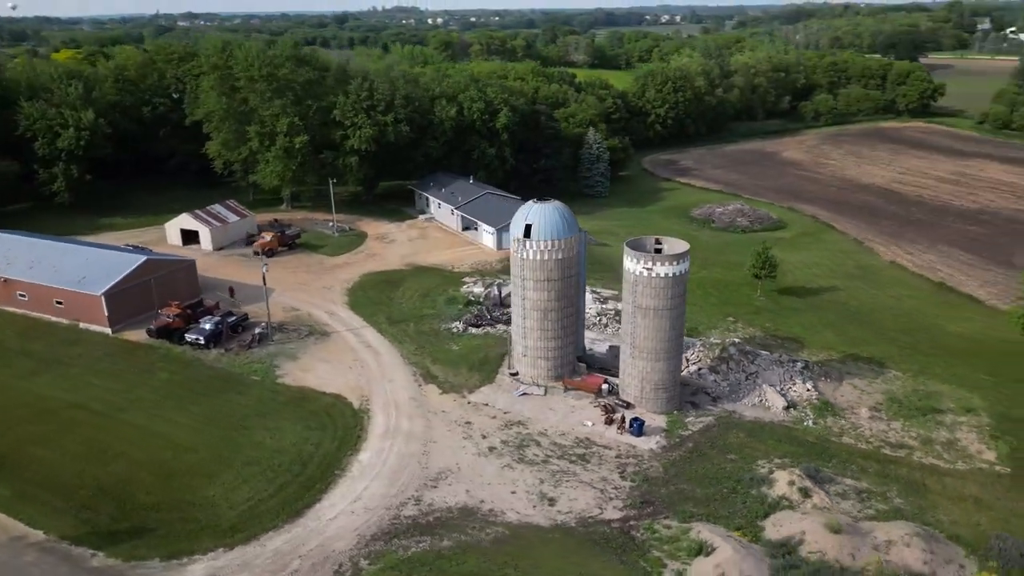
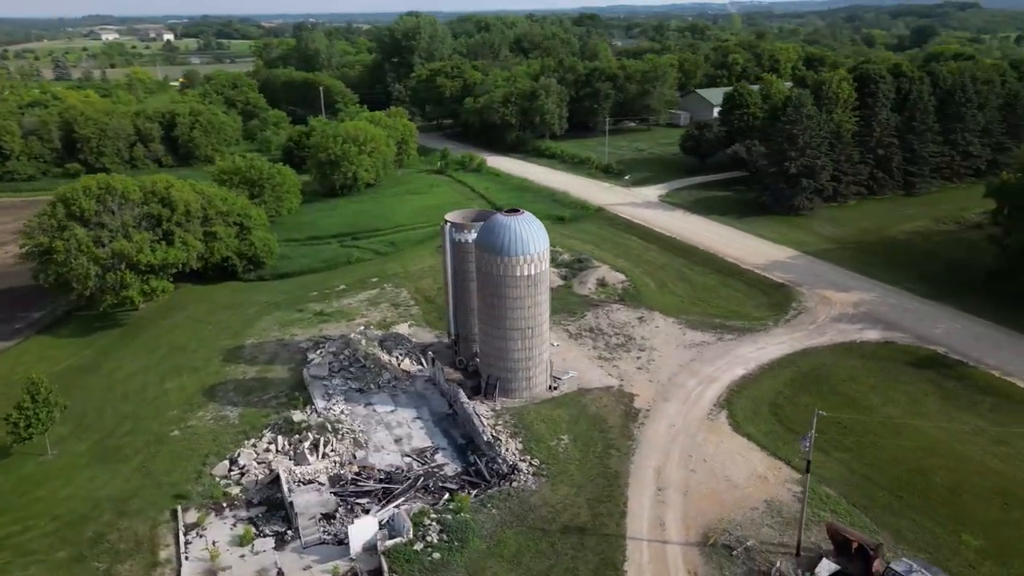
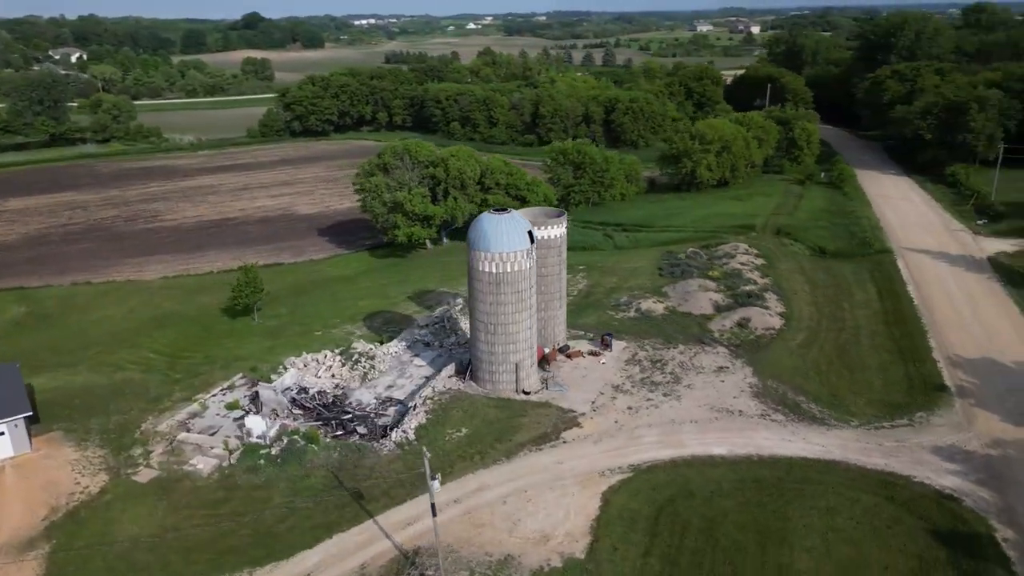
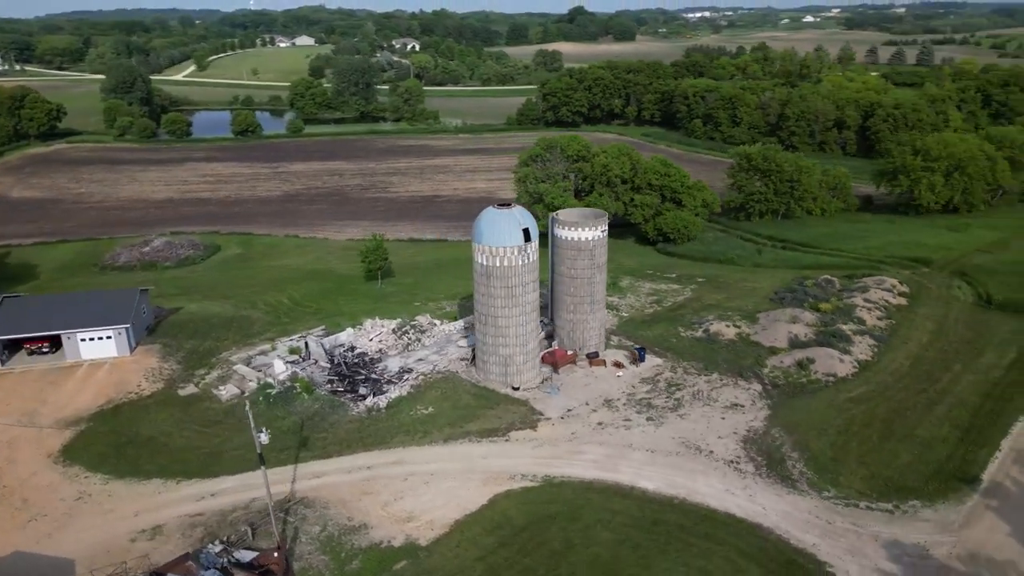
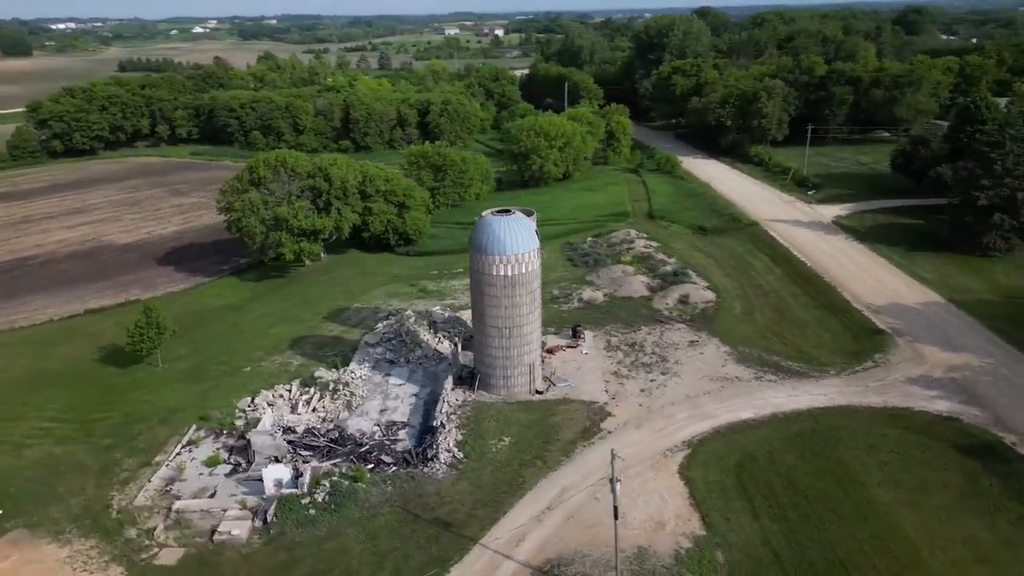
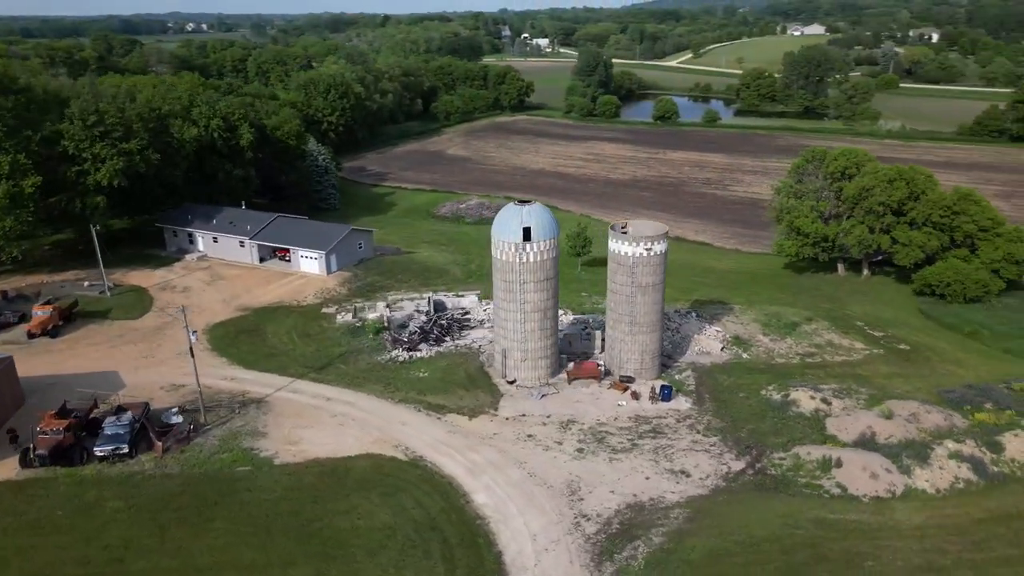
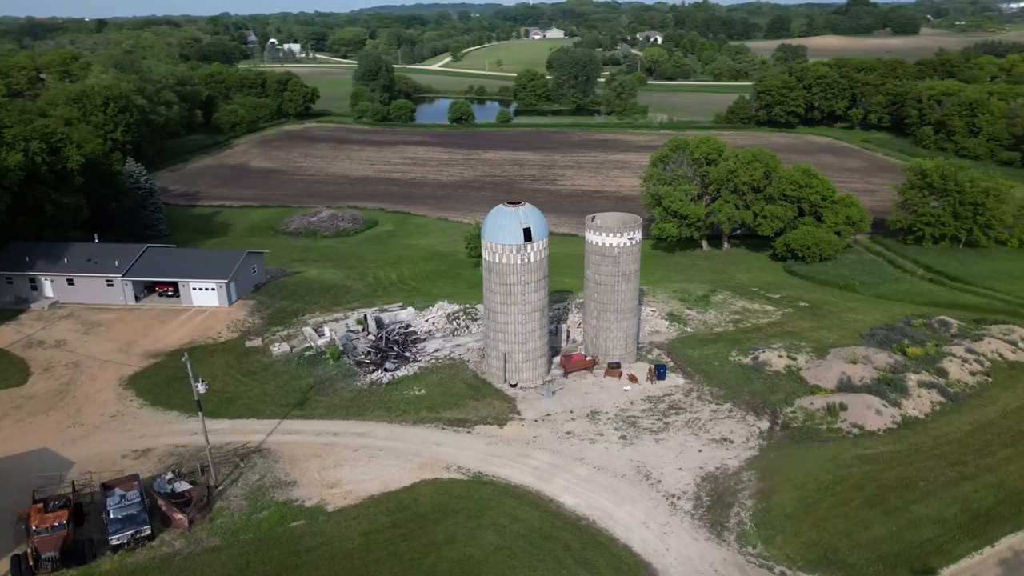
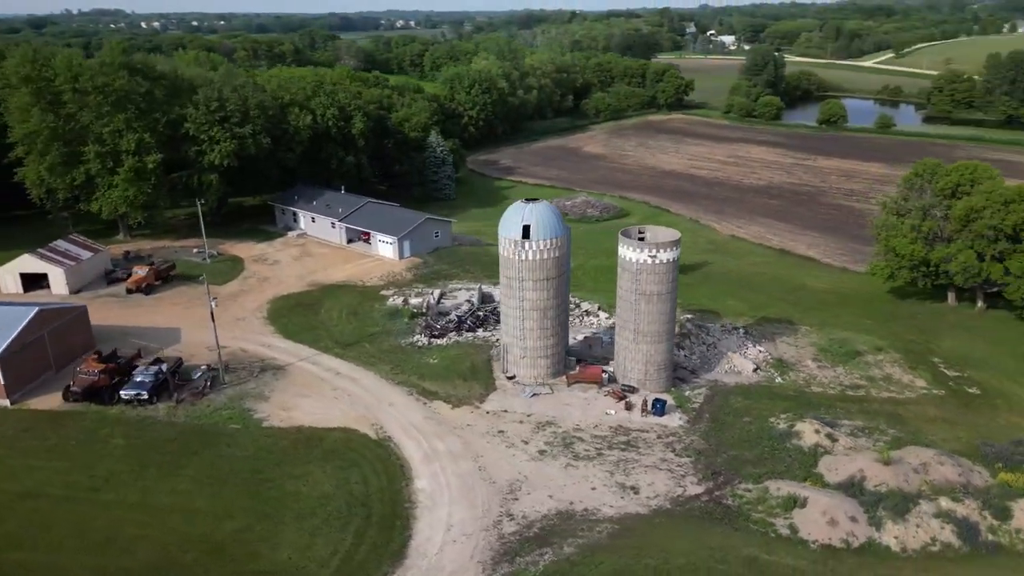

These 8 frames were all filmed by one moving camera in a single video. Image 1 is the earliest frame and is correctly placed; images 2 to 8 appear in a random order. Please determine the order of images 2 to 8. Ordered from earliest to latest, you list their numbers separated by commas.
8, 6, 7, 4, 3, 5, 2
